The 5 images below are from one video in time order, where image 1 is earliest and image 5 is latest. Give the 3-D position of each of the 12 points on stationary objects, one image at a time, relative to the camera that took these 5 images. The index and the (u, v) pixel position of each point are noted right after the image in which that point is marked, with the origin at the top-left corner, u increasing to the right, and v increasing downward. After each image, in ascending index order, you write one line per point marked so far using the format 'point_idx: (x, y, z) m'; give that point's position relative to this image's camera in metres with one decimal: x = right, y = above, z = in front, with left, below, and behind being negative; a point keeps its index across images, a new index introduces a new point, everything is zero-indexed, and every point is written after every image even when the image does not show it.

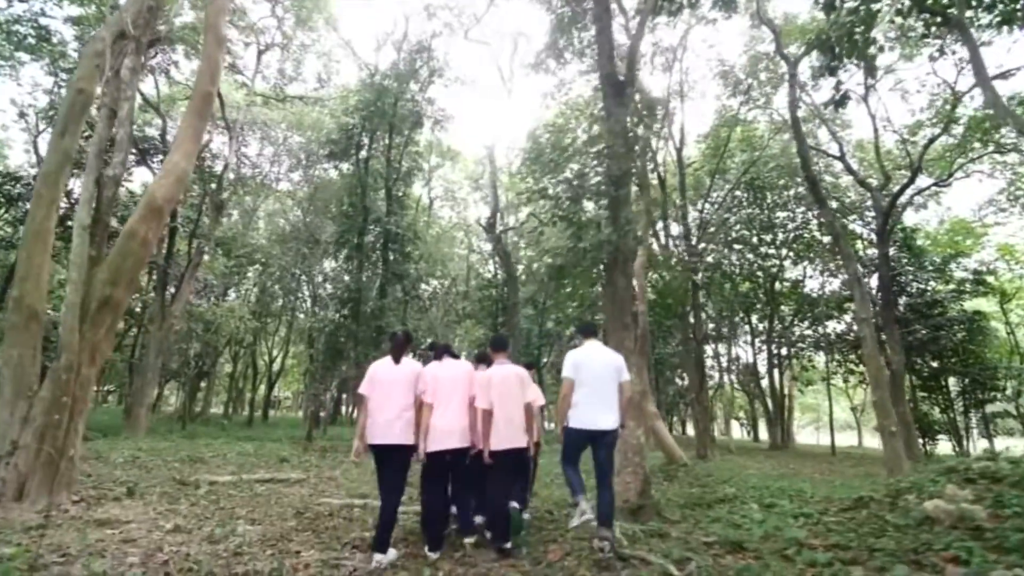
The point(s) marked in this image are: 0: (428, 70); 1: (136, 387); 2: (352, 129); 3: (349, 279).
0: (-1.9, +5.1, +17.4) m
1: (-7.2, -1.8, +14.0) m
2: (-3.7, +3.8, +17.4) m
3: (-3.8, +0.4, +17.1) m
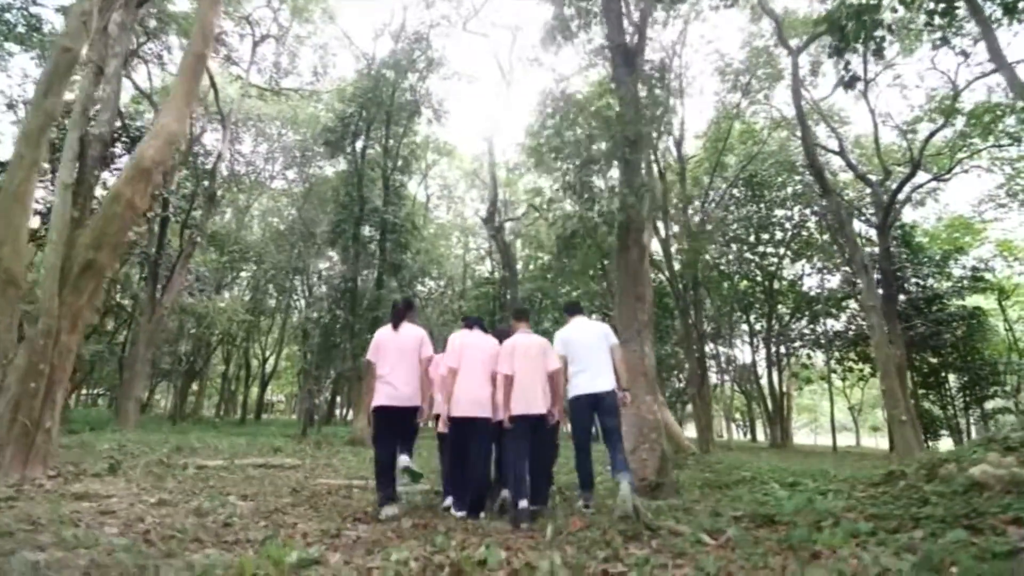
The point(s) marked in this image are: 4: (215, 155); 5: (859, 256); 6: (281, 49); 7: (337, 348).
0: (-2.0, +5.3, +17.2) m
1: (-7.2, -1.7, +13.7) m
2: (-3.8, +4.0, +17.1) m
3: (-3.8, +0.5, +16.9) m
4: (-6.1, +2.8, +15.4) m
5: (+6.2, +0.6, +13.3) m
6: (-5.5, +5.8, +17.8) m
7: (-4.1, -1.4, +17.1) m
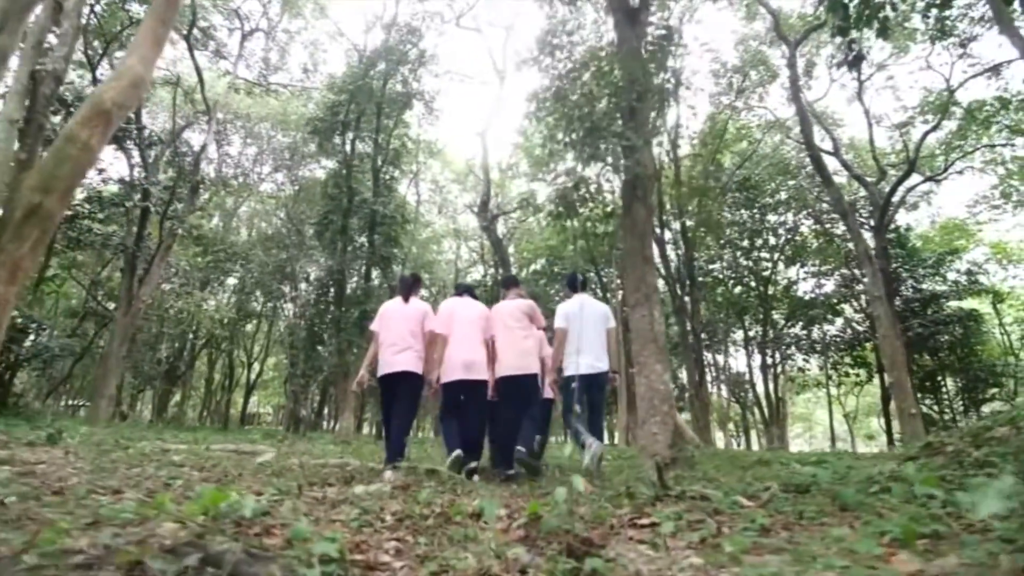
0: (-2.1, +5.3, +16.8) m
1: (-7.3, -1.6, +13.2) m
2: (-3.9, +4.0, +16.8) m
3: (-4.0, +0.6, +16.4) m
4: (-6.3, +2.8, +14.9) m
5: (+6.1, +0.7, +13.0) m
6: (-5.7, +5.8, +17.5) m
7: (-4.3, -1.3, +16.6) m
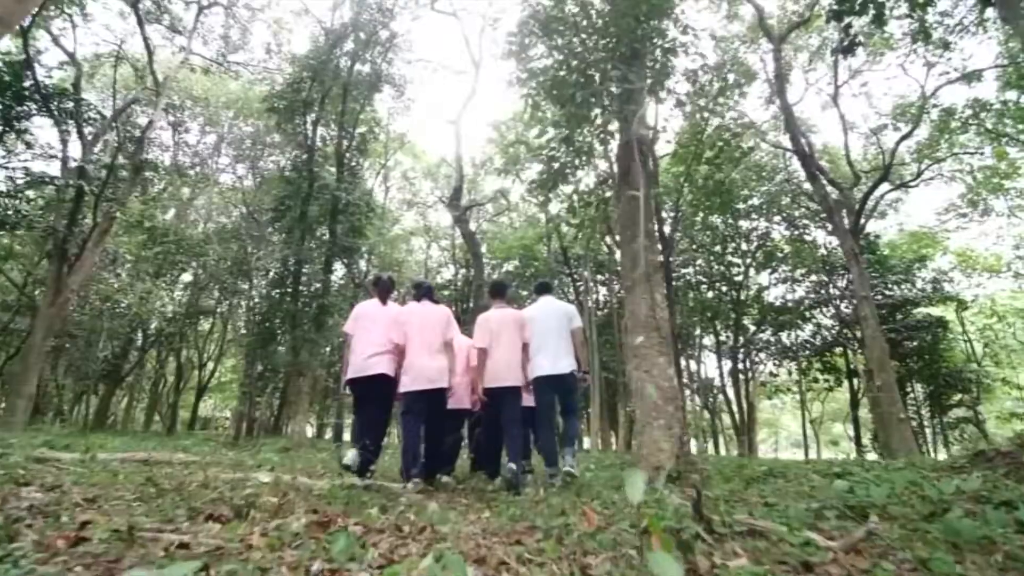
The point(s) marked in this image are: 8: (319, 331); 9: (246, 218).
0: (-2.7, +5.4, +16.0) m
1: (-7.9, -1.5, +12.1) m
2: (-4.6, +4.1, +15.8) m
3: (-4.6, +0.7, +15.5) m
4: (-6.8, +2.9, +13.9) m
5: (+5.6, +0.7, +12.4) m
6: (-6.3, +5.9, +16.5) m
7: (-5.0, -1.2, +15.7) m
8: (-4.0, -0.9, +15.5) m
9: (-6.9, +1.8, +19.1) m
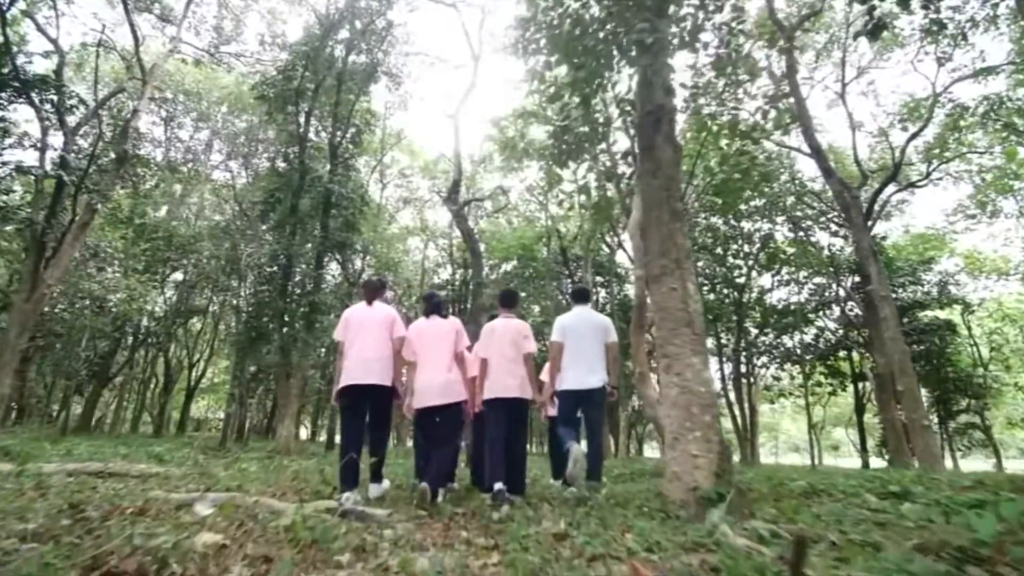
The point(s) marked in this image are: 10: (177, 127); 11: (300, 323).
0: (-2.7, +5.4, +15.5) m
1: (-7.8, -1.4, +11.5) m
2: (-4.5, +4.1, +15.3) m
3: (-4.6, +0.7, +14.9) m
4: (-6.8, +3.0, +13.4) m
5: (+5.6, +0.7, +11.9) m
6: (-6.3, +5.9, +16.0) m
7: (-5.0, -1.2, +15.1) m
8: (-4.0, -0.9, +15.0) m
9: (-6.9, +1.8, +18.5) m
10: (-8.9, +4.3, +19.7) m
11: (-4.2, -0.7, +14.9) m
